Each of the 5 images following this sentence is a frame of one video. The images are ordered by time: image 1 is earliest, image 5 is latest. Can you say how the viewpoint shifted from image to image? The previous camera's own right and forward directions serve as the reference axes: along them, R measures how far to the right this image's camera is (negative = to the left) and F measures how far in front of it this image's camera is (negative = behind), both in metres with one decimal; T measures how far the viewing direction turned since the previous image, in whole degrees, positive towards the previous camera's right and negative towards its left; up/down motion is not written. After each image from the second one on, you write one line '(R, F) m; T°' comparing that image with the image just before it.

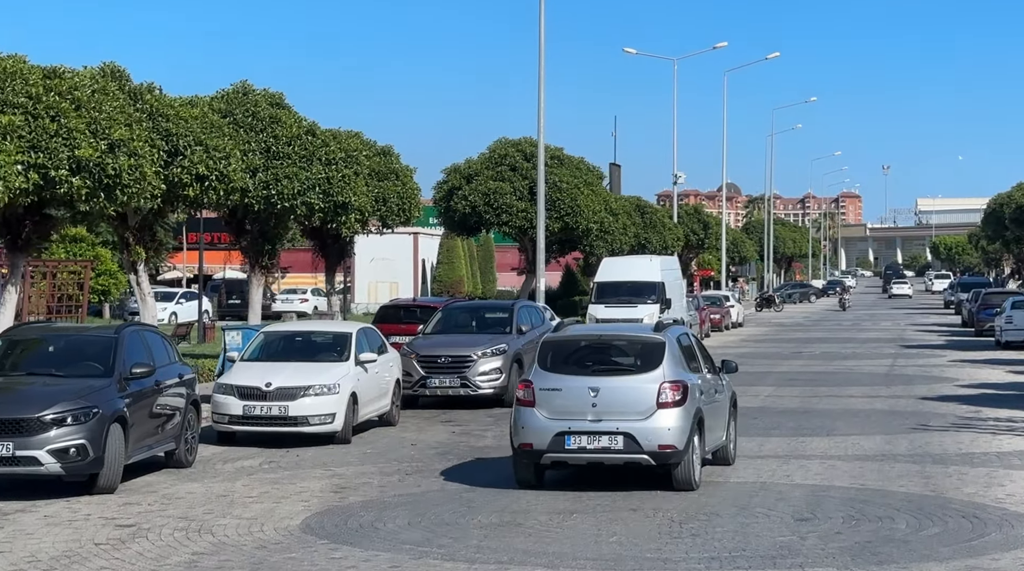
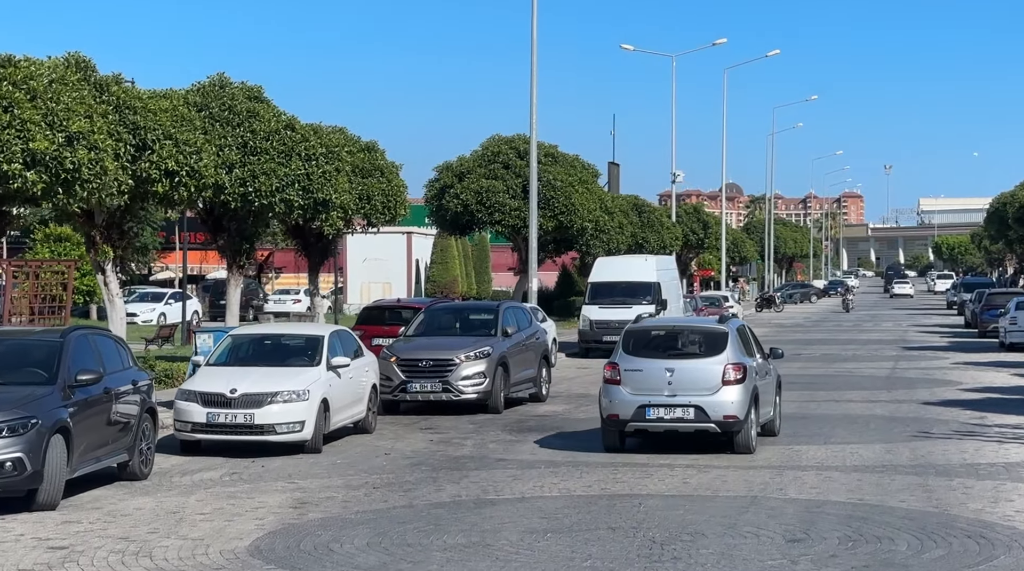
(+0.2, +0.9) m; 0°
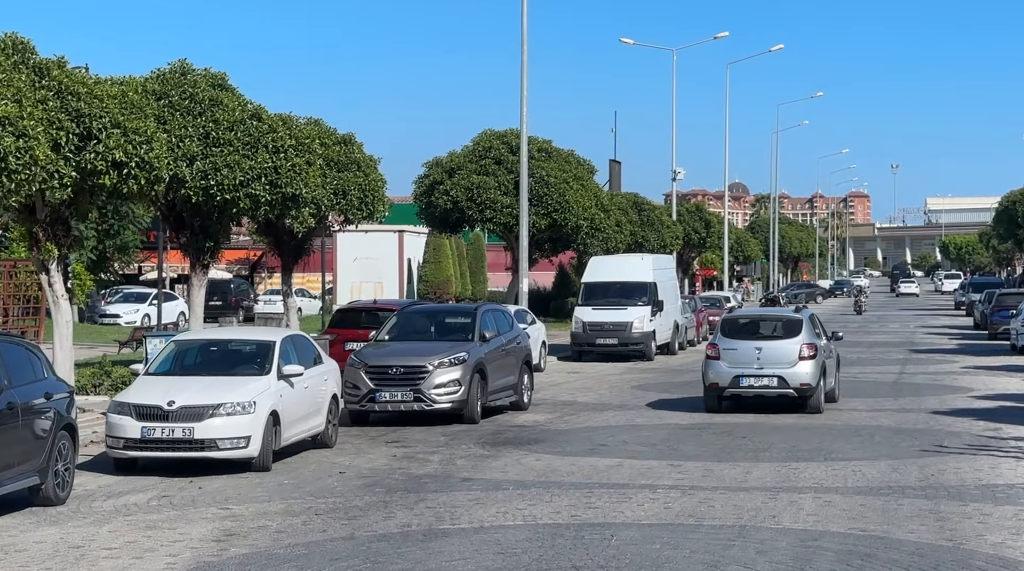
(+0.4, +1.4) m; 0°
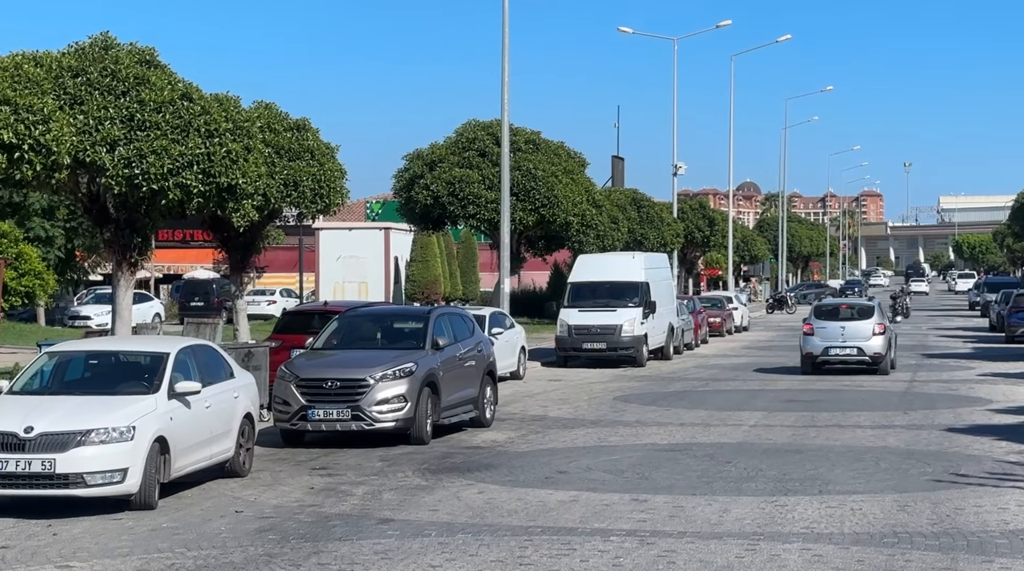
(+0.7, +2.3) m; 0°
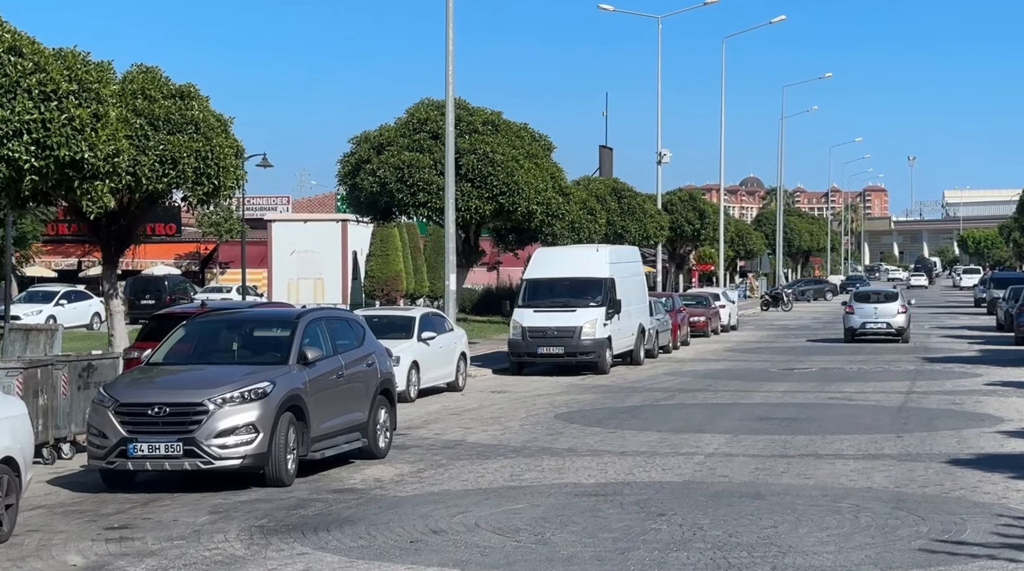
(+1.1, +3.6) m; 0°
